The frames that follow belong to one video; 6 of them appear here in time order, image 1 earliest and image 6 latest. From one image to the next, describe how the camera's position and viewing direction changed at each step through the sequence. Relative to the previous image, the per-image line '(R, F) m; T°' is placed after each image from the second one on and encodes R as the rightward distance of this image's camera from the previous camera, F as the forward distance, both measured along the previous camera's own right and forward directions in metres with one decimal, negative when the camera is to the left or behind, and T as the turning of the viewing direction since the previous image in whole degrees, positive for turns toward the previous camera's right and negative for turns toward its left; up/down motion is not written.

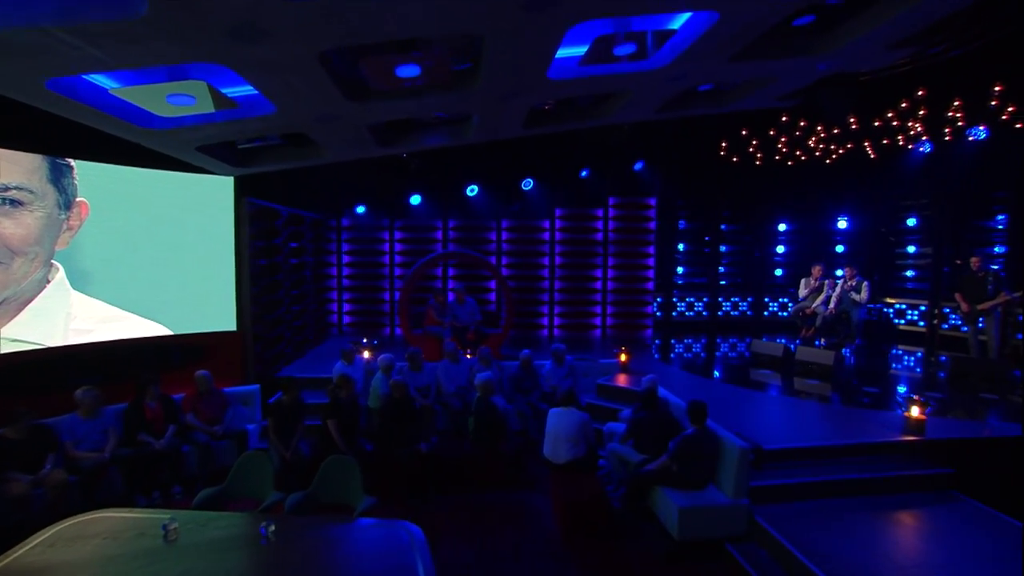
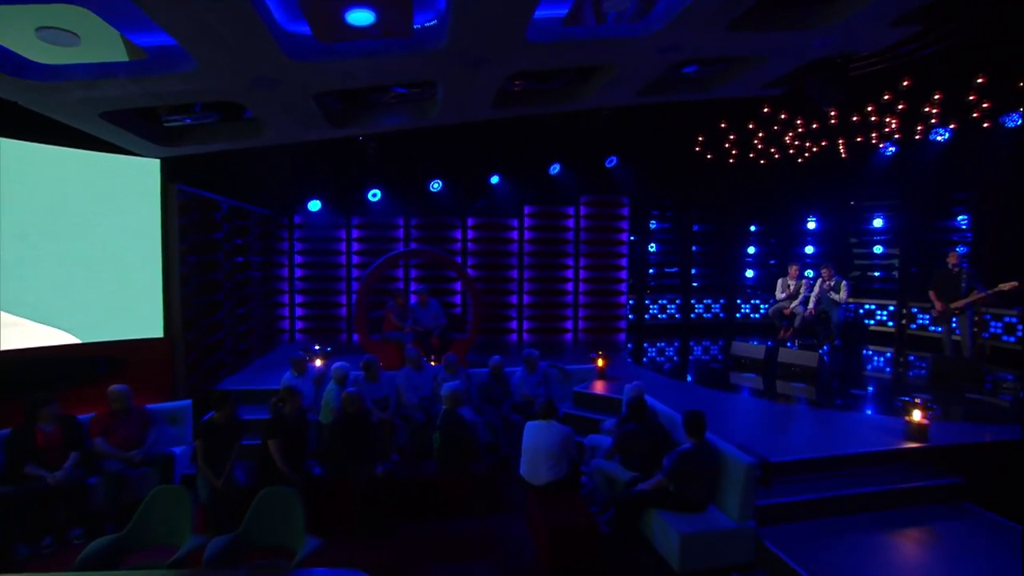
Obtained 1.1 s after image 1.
(-0.1, +0.7) m; +4°
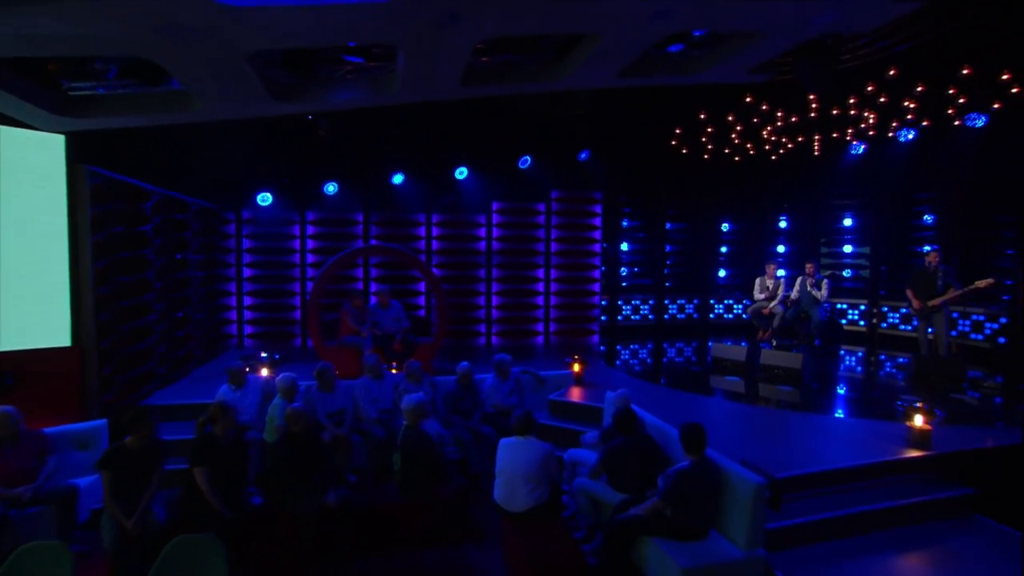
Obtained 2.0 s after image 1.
(-0.1, +0.6) m; +4°
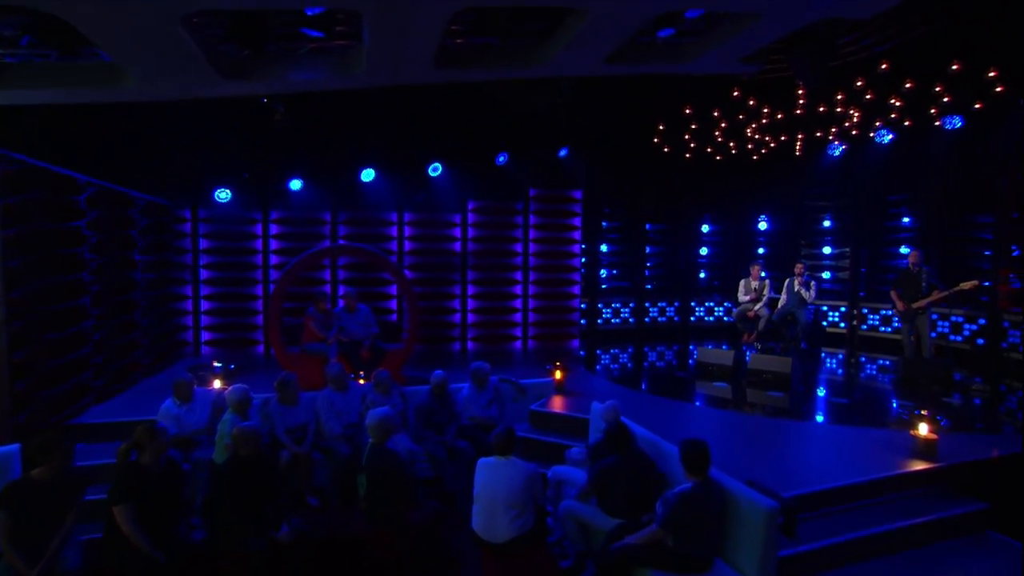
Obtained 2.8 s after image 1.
(0.0, +0.5) m; +3°
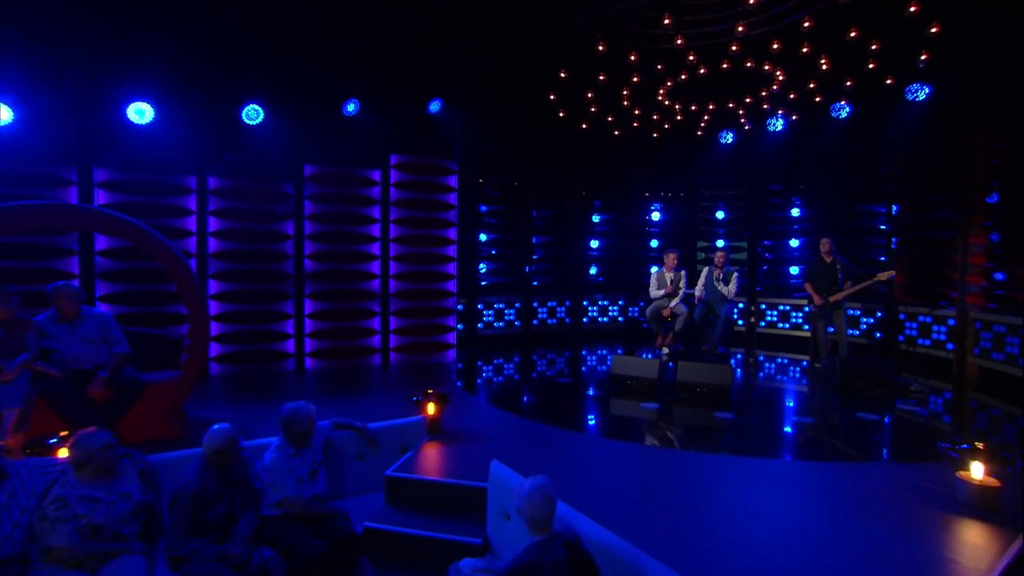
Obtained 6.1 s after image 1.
(+0.2, +2.3) m; +15°
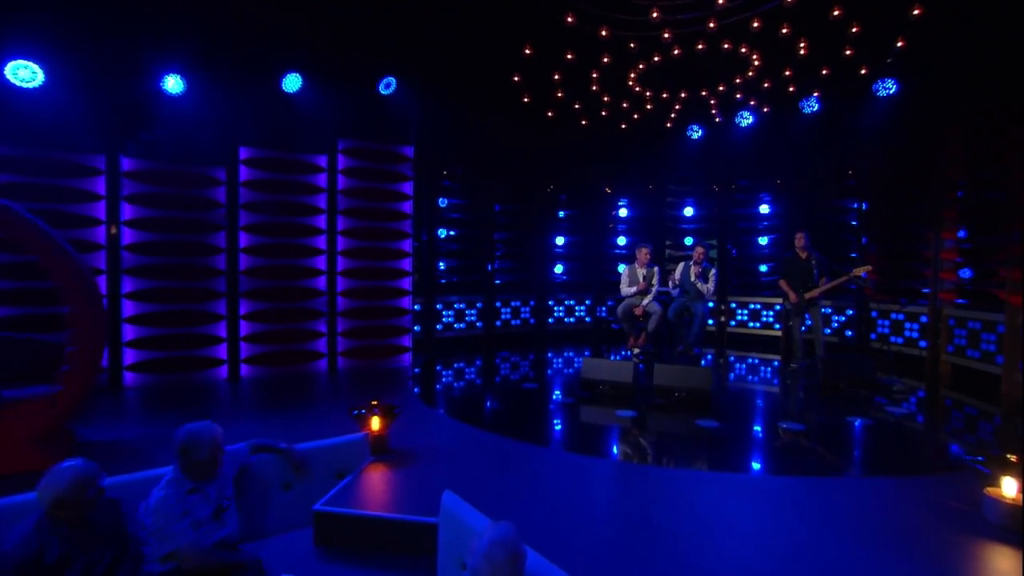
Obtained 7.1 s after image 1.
(0.0, +0.6) m; +4°
